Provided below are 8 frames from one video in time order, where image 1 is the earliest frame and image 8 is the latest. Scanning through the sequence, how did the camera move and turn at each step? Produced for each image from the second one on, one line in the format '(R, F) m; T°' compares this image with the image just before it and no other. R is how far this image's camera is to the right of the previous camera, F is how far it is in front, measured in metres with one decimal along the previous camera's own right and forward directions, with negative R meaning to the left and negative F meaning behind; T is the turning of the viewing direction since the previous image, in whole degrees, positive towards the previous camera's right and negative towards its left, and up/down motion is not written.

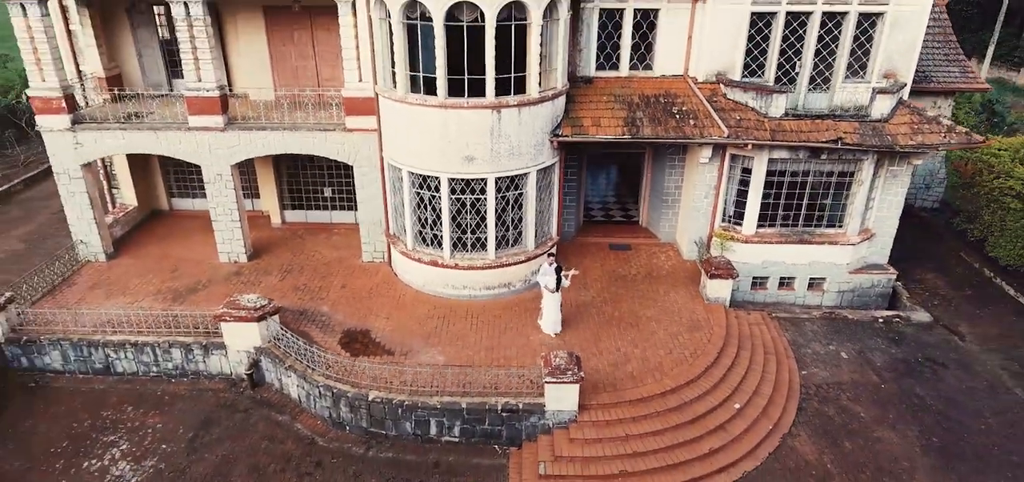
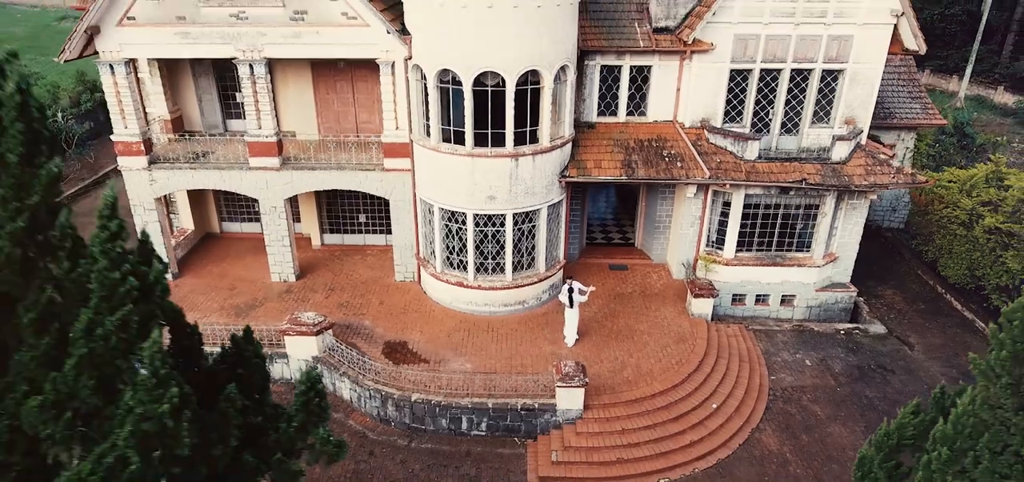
(-0.5, -2.6) m; 0°
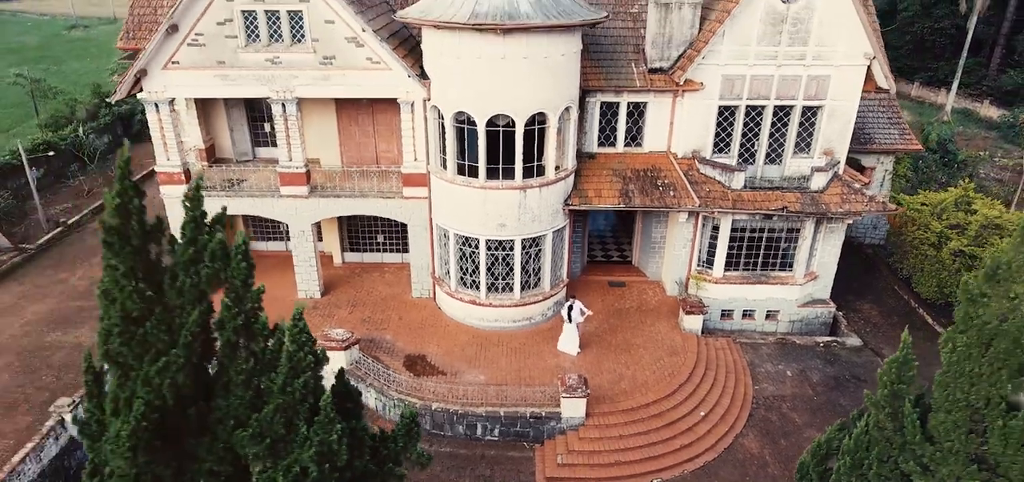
(-0.3, -1.7) m; 0°
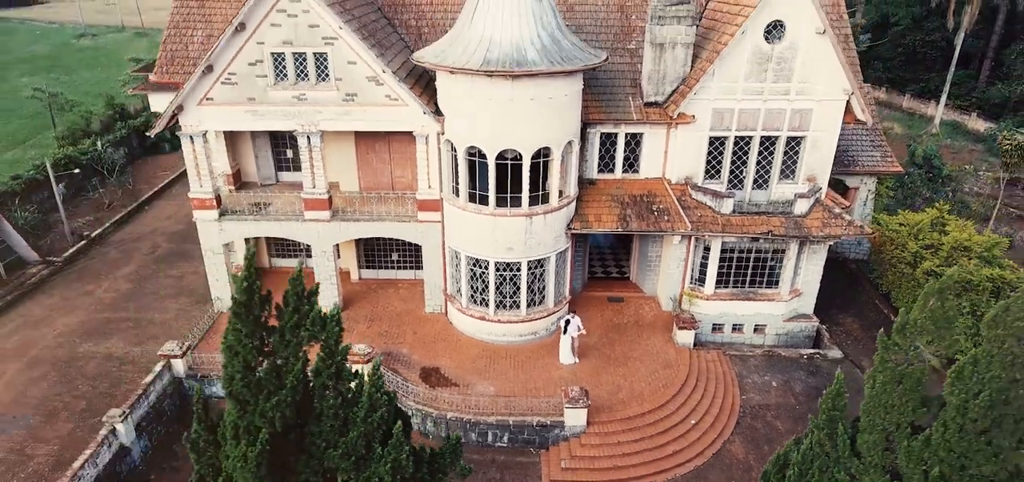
(-0.3, -1.6) m; 0°
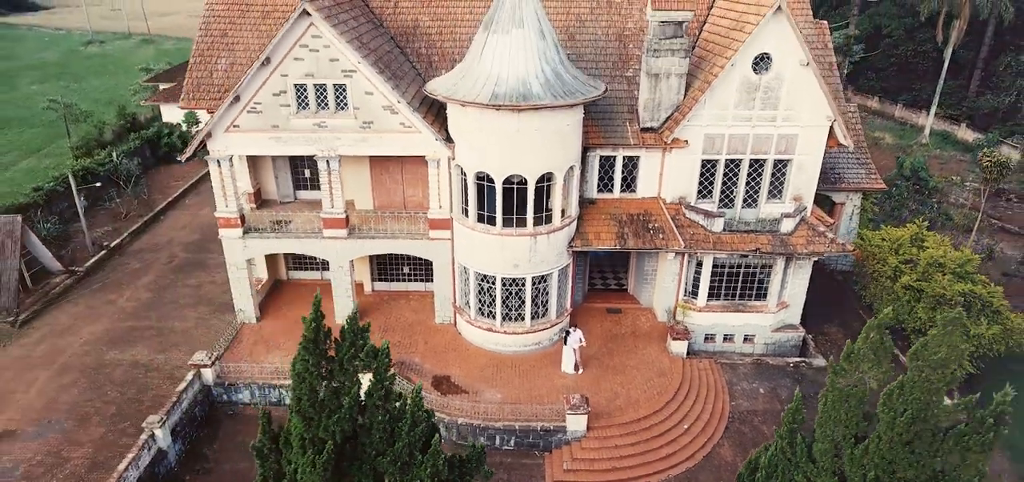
(-0.2, -1.5) m; 0°
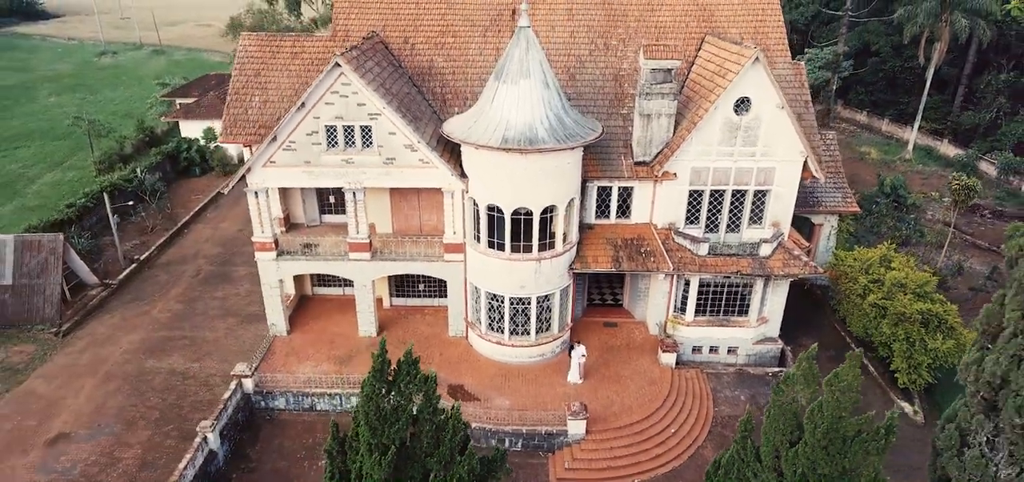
(-0.4, -2.5) m; 0°
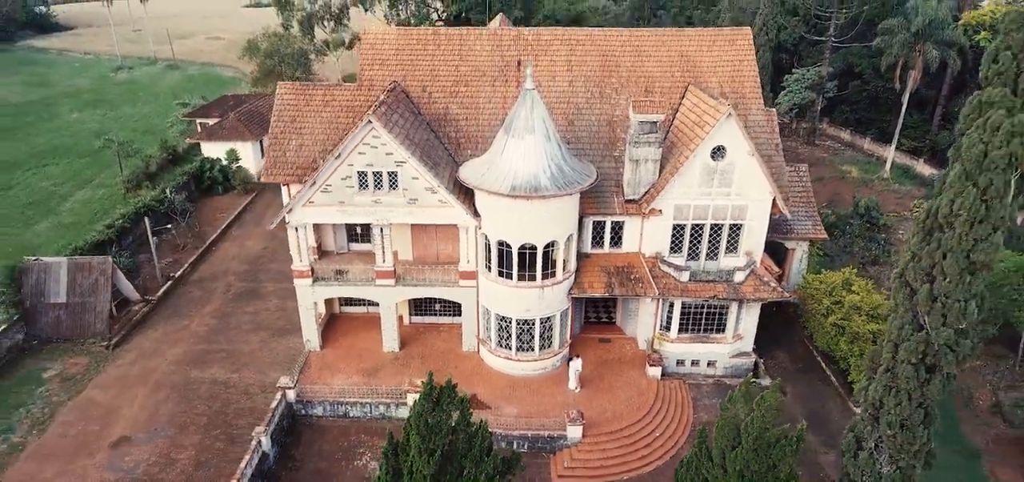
(-0.4, -3.6) m; 0°
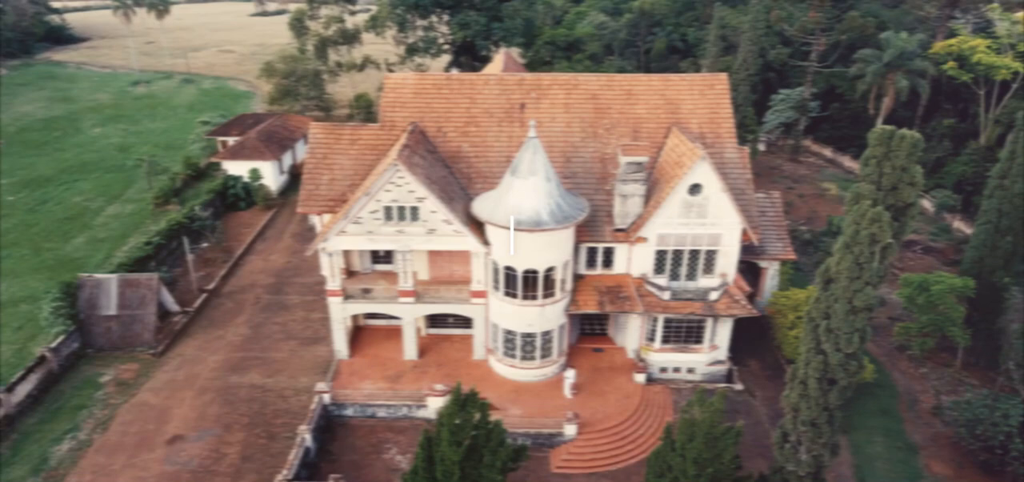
(-0.3, -4.3) m; 0°
